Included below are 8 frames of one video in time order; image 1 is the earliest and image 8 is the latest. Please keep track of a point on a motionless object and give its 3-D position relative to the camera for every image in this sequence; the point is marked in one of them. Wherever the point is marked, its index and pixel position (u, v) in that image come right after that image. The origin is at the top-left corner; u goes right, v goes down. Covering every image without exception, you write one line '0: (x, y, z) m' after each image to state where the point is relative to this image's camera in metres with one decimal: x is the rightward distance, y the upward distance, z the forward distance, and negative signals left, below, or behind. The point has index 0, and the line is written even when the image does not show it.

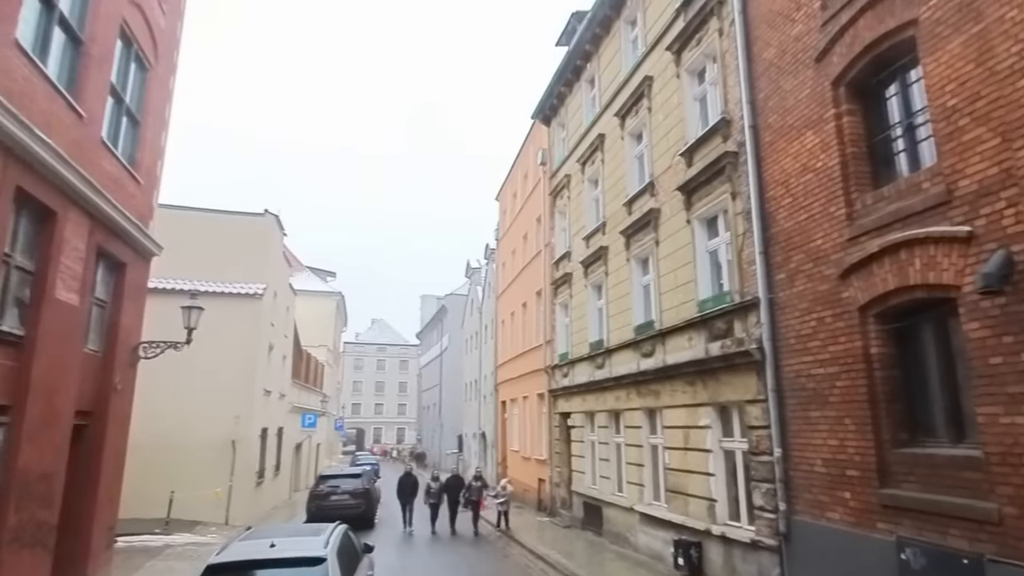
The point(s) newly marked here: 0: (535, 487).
0: (+0.8, -6.4, +19.9) m
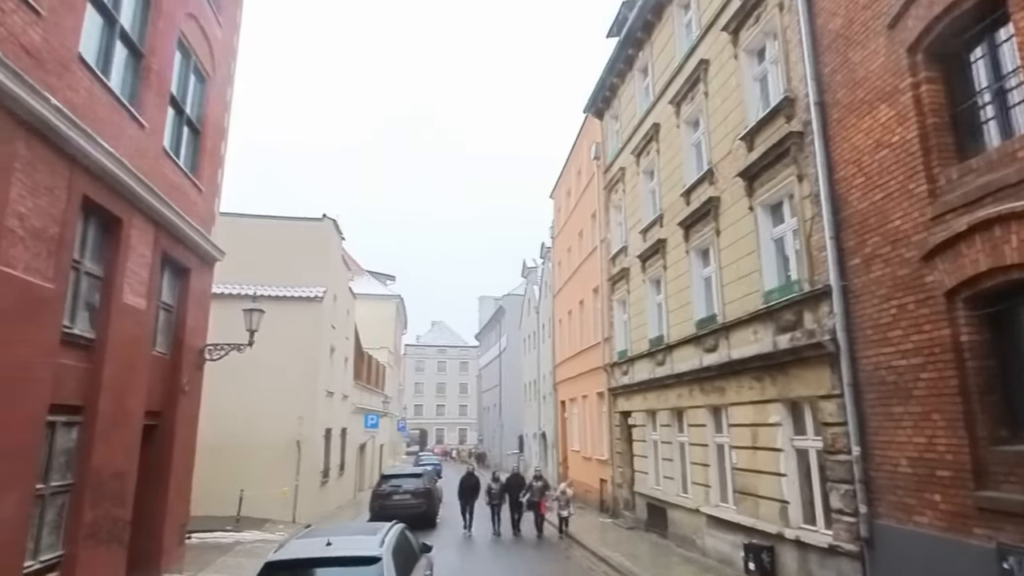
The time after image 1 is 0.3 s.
0: (+2.7, -6.3, +19.5) m
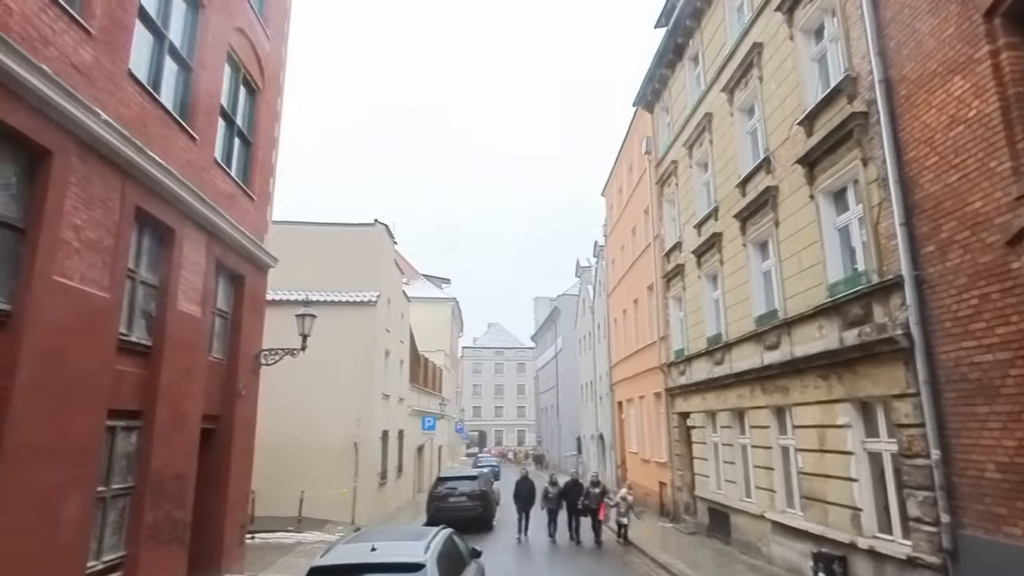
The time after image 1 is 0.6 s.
0: (+4.4, -6.2, +18.9) m
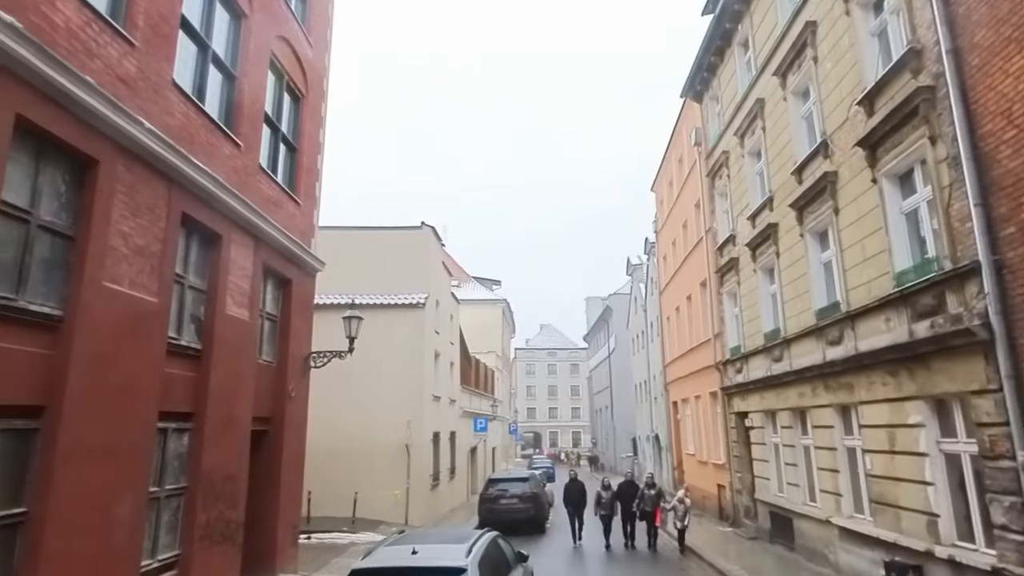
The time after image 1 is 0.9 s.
0: (+6.0, -6.1, +18.3) m
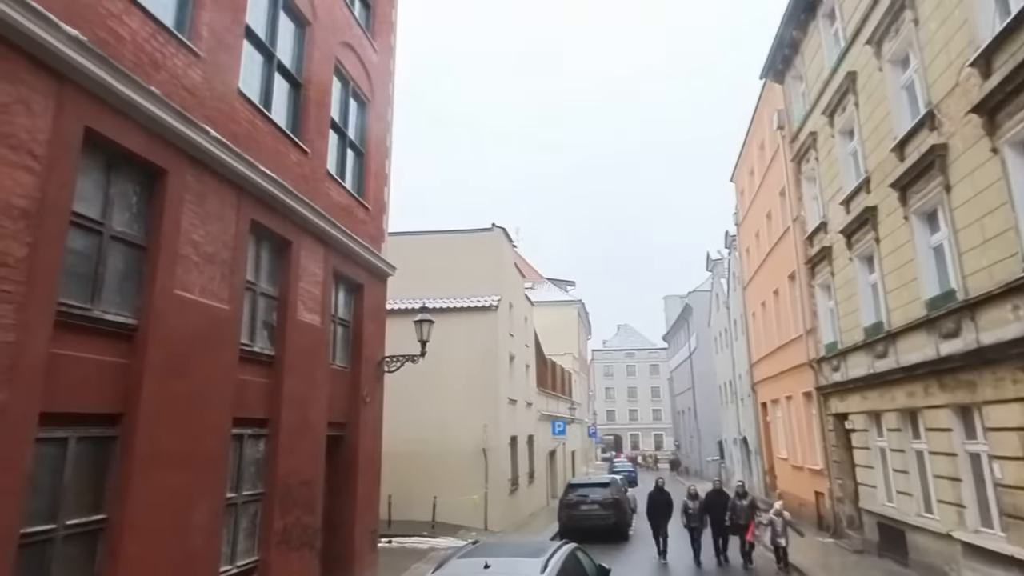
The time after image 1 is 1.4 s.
0: (+8.3, -5.9, +17.0) m
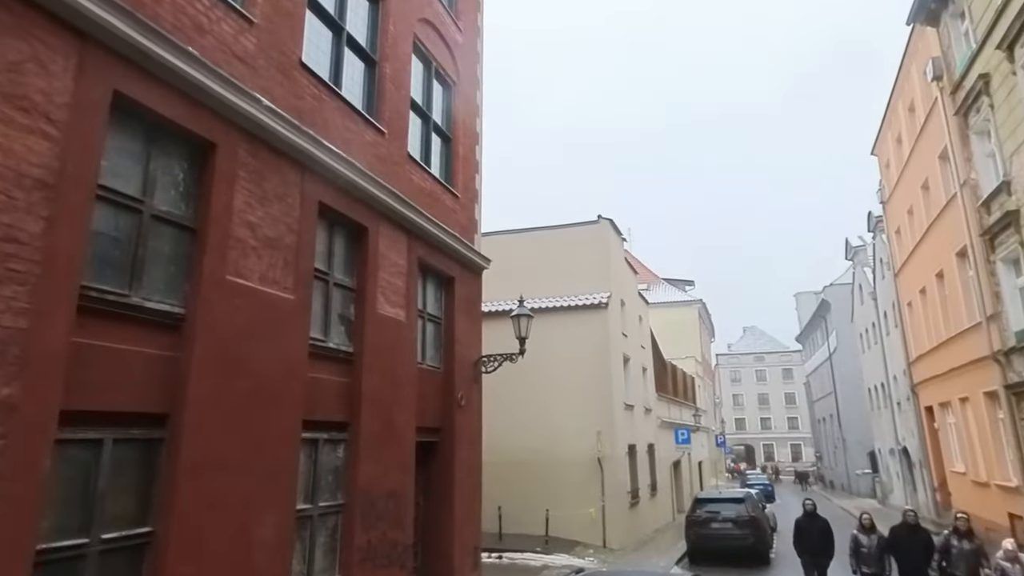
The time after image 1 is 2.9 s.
0: (+11.1, -5.4, +13.9) m
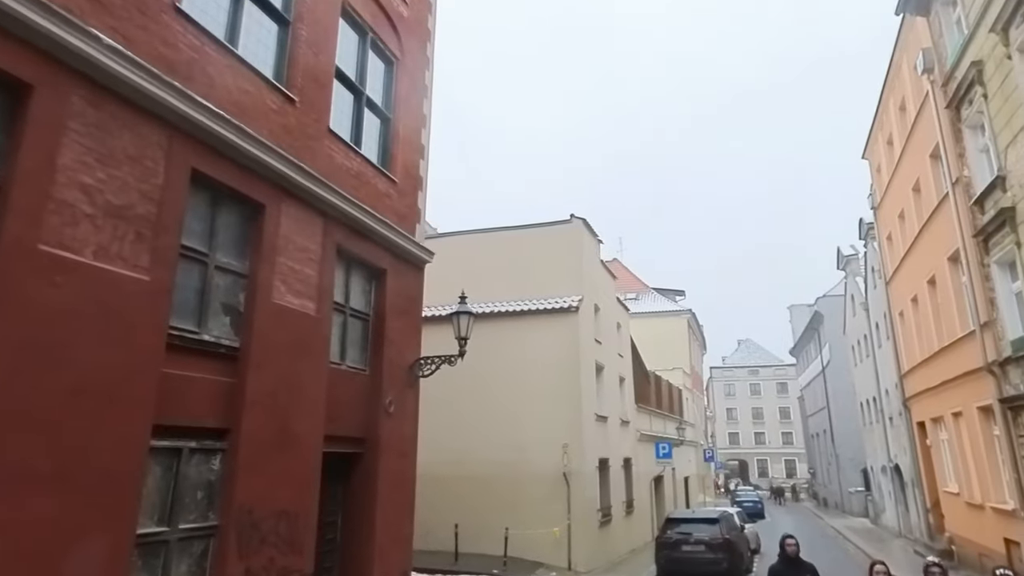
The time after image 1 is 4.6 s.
0: (+10.2, -5.5, +12.8) m
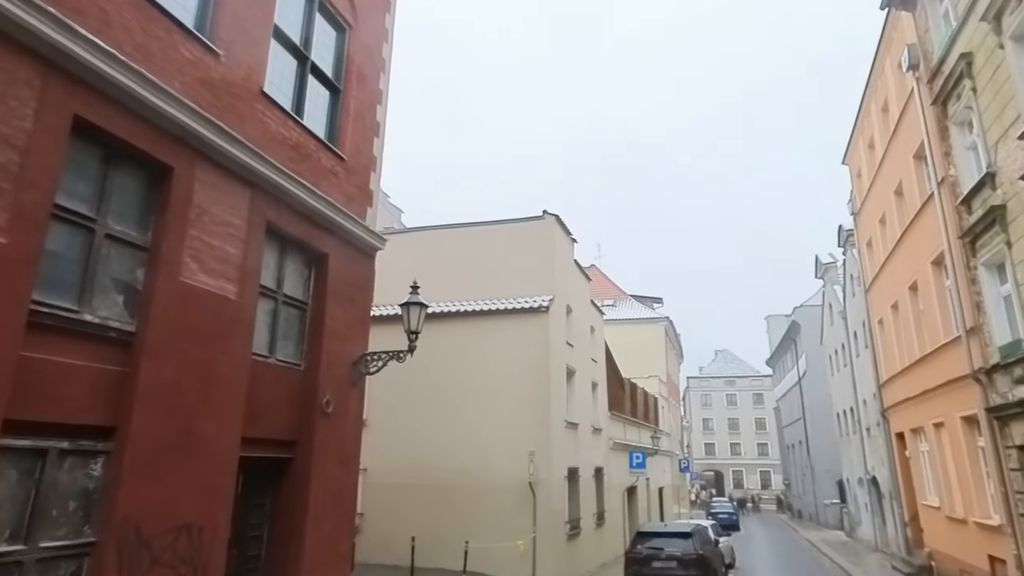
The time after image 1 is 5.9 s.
0: (+9.4, -5.6, +12.2) m
